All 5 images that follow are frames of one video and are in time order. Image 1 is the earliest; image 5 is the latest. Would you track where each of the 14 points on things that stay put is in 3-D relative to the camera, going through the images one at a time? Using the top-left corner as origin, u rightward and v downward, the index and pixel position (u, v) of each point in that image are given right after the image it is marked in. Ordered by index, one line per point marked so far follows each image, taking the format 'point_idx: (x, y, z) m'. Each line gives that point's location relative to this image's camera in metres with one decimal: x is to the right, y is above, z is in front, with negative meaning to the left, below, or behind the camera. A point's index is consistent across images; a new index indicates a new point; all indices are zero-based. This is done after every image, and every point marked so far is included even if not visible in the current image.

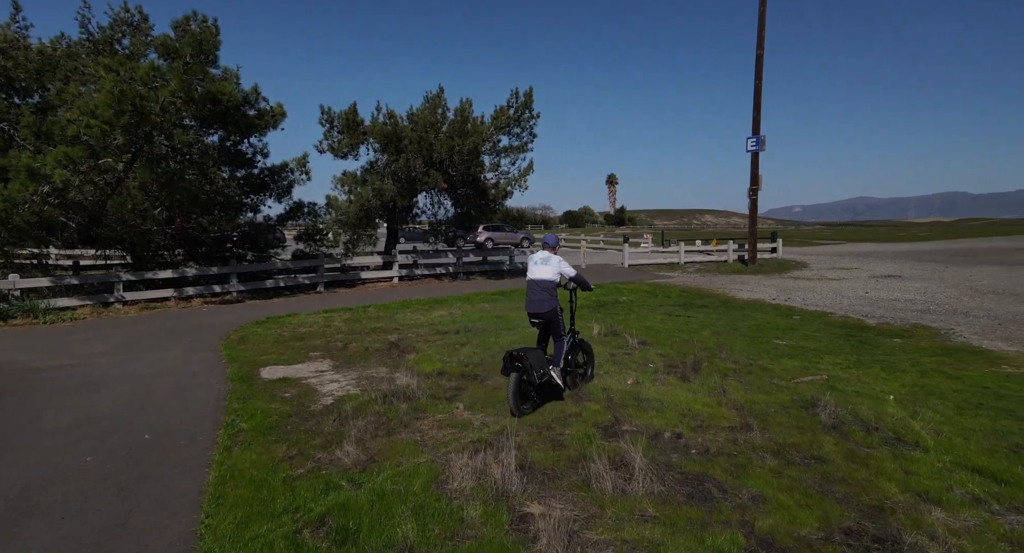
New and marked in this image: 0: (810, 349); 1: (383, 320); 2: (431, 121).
0: (+4.2, -1.0, +8.3) m
1: (-2.5, -0.8, +11.5) m
2: (-2.2, +4.1, +15.8) m
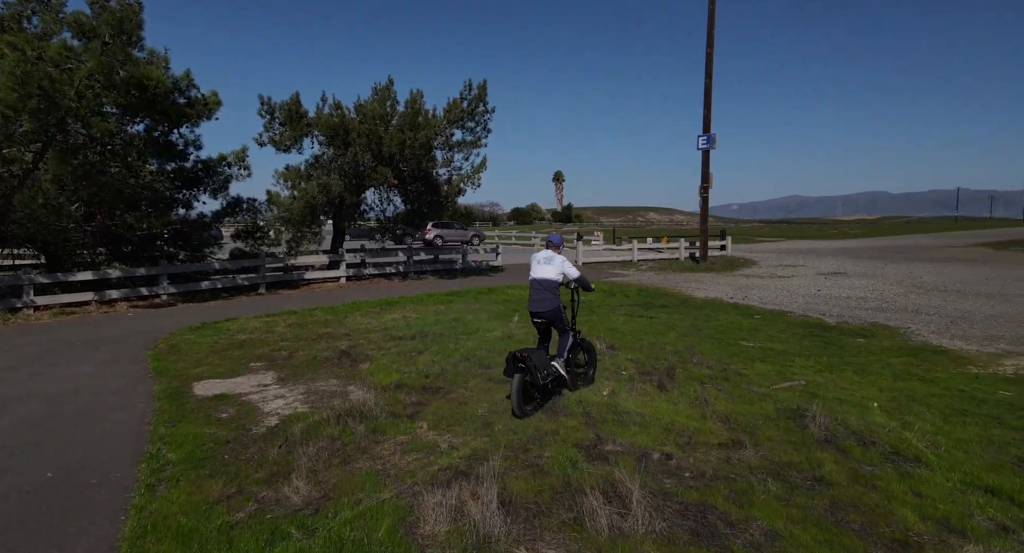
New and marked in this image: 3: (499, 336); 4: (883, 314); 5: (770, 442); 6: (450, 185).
0: (+3.7, -1.0, +8.2) m
1: (-3.2, -0.9, +10.7) m
2: (-3.4, +4.1, +15.0) m
3: (-0.1, -0.9, +9.1) m
4: (+7.0, -0.7, +11.2) m
5: (+2.0, -1.3, +4.6) m
6: (-1.9, +2.8, +18.1) m
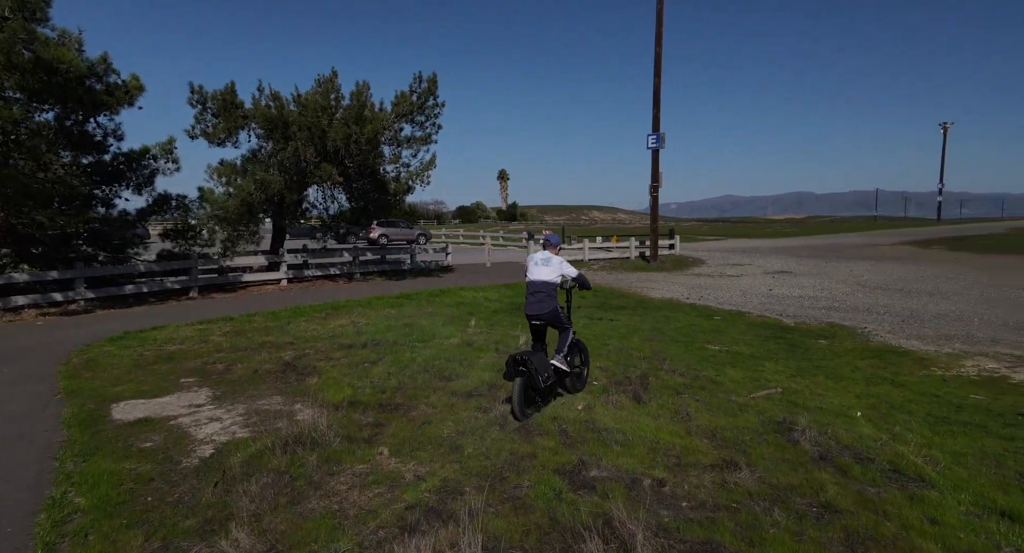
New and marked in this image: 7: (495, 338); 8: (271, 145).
0: (+3.2, -1.1, +8.0) m
1: (-4.0, -0.9, +9.9) m
2: (-4.5, +4.1, +14.1) m
3: (-0.7, -1.0, +8.6) m
4: (+6.2, -0.7, +11.3) m
5: (+1.8, -1.3, +4.3) m
6: (-3.3, +2.8, +17.4) m
7: (-0.2, -0.9, +9.0) m
8: (-5.7, +3.1, +14.0) m
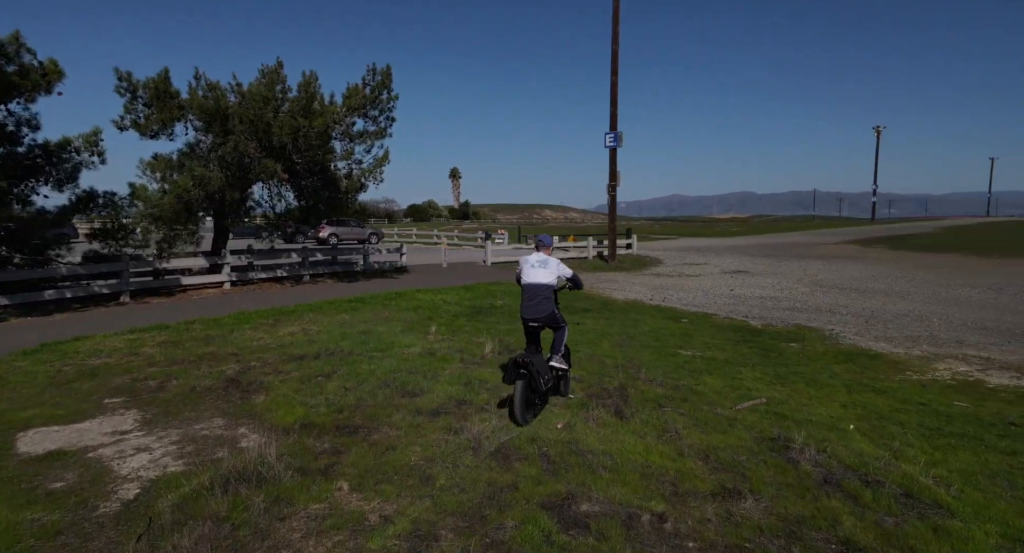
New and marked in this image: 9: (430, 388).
0: (+2.7, -1.1, +7.7) m
1: (-4.5, -1.0, +9.1) m
2: (-5.4, +4.0, +13.2) m
3: (-1.2, -1.0, +8.0) m
4: (+5.5, -0.7, +11.3) m
5: (+1.7, -1.4, +3.9) m
6: (-4.5, +2.7, +16.6) m
7: (-0.7, -1.0, +8.5) m
8: (-6.6, +3.0, +13.0) m
9: (-0.9, -1.2, +6.3) m
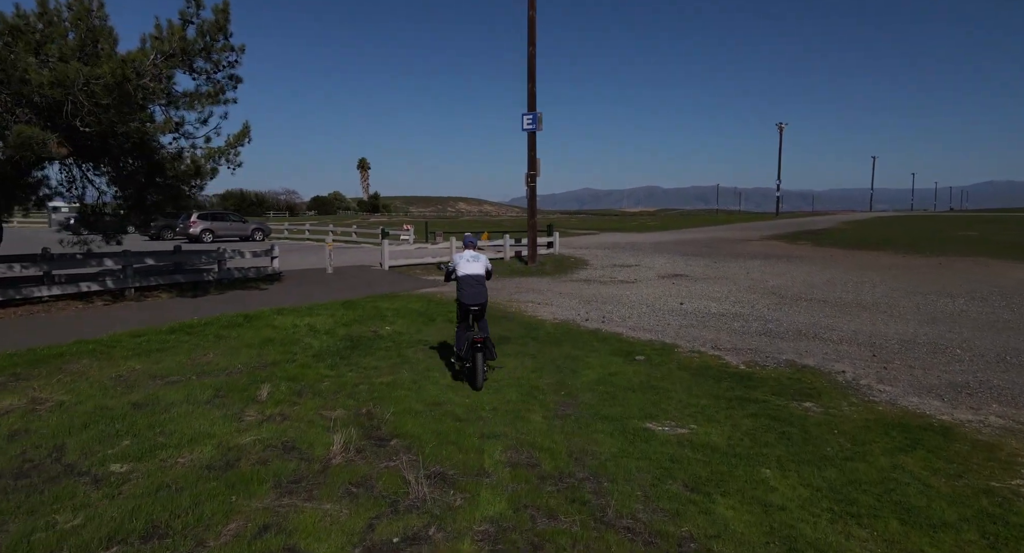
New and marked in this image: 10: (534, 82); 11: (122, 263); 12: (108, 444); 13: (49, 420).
0: (+1.7, -1.4, +4.7) m
1: (-5.7, -1.4, +5.0) m
2: (-7.2, +3.7, +8.9) m
3: (-2.2, -1.4, +4.4) m
4: (+3.9, -1.0, +8.6) m
5: (+1.2, -1.7, +0.8) m
6: (-6.8, +2.4, +12.4) m
7: (-1.8, -1.3, +5.0) m
8: (-8.3, +2.7, +8.6) m
9: (-1.7, -1.5, +2.8) m
10: (+0.8, +6.5, +19.8) m
11: (-8.3, +0.3, +12.6) m
12: (-3.1, -1.3, +4.6) m
13: (-4.0, -1.3, +5.2) m
